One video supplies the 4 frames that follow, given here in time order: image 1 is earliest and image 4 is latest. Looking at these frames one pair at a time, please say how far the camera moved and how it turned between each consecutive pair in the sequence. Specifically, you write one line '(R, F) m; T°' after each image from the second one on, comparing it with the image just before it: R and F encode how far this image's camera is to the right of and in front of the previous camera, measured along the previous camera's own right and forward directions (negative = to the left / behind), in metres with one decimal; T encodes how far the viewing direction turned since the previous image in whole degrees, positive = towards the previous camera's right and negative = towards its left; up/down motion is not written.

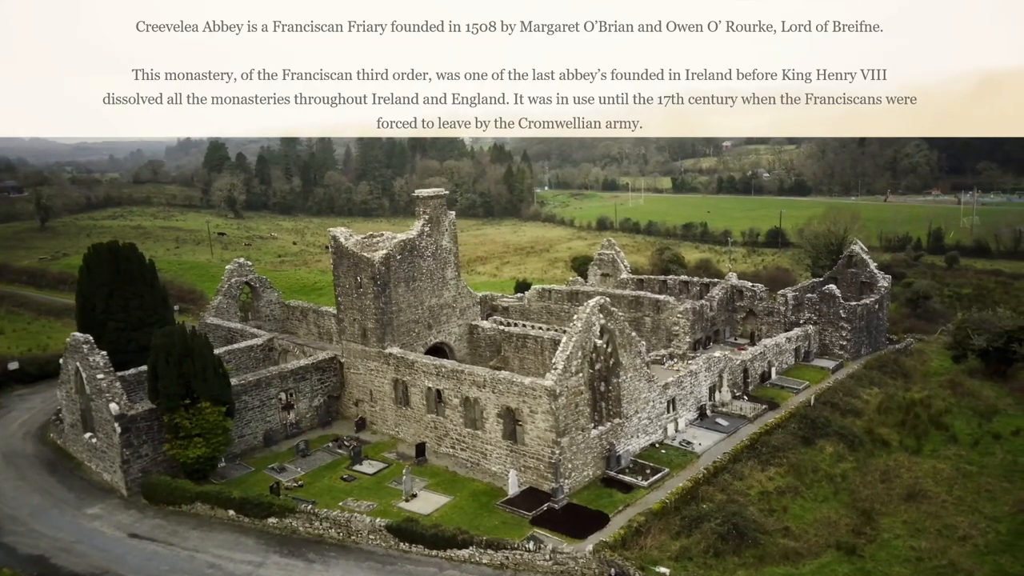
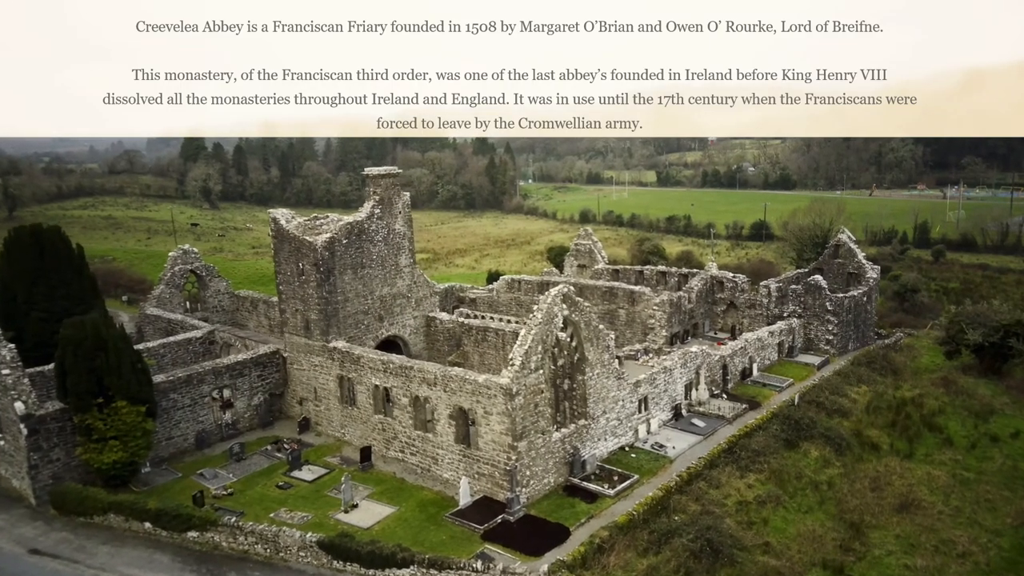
(+1.0, +2.4) m; +1°
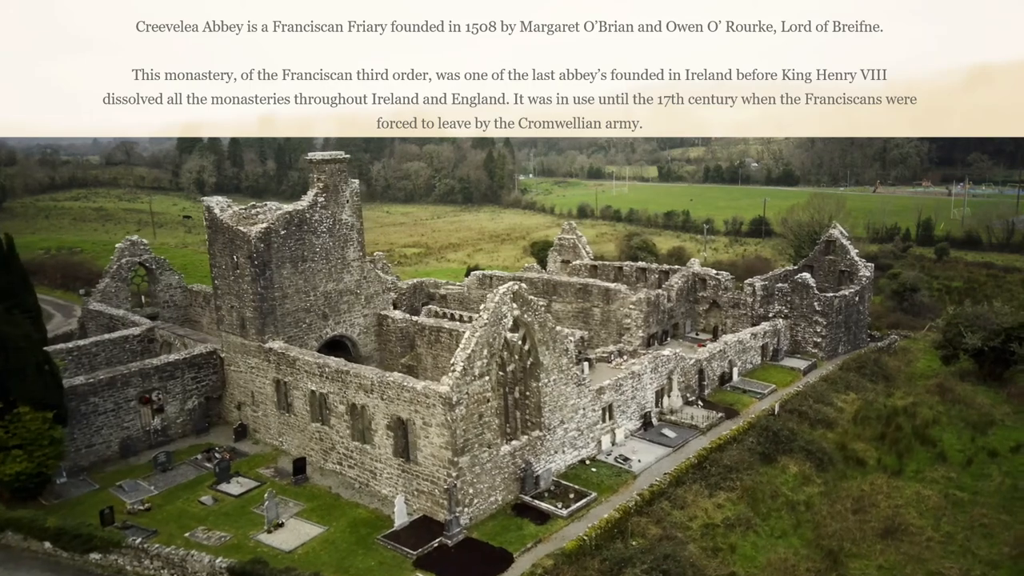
(+1.6, +2.2) m; 0°
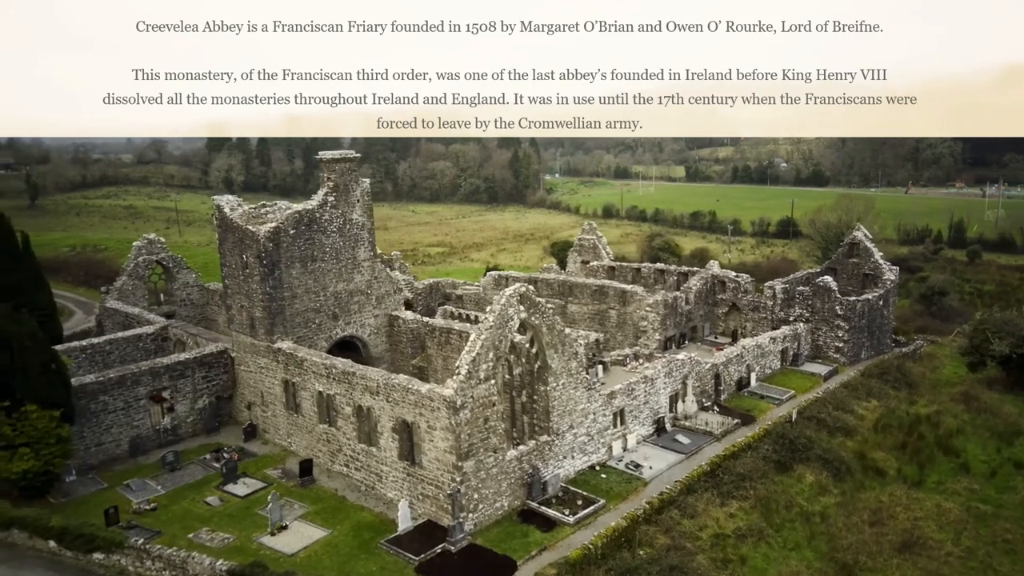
(+0.5, +0.4) m; -2°
